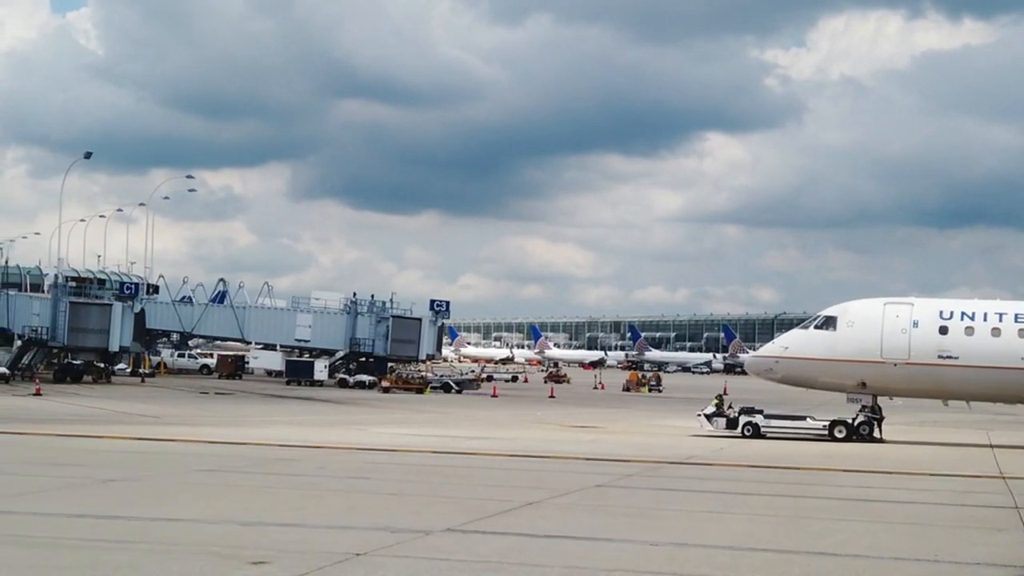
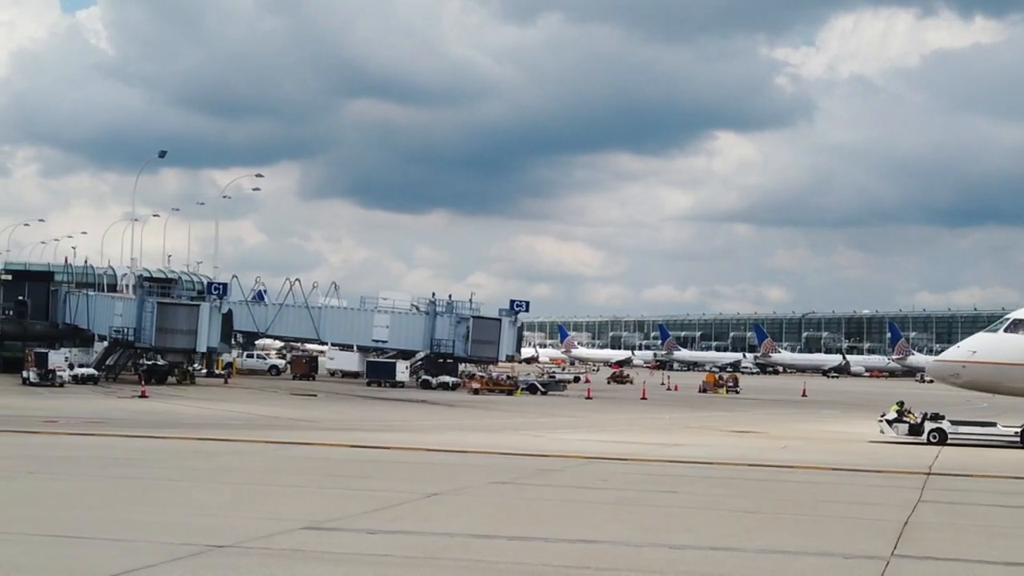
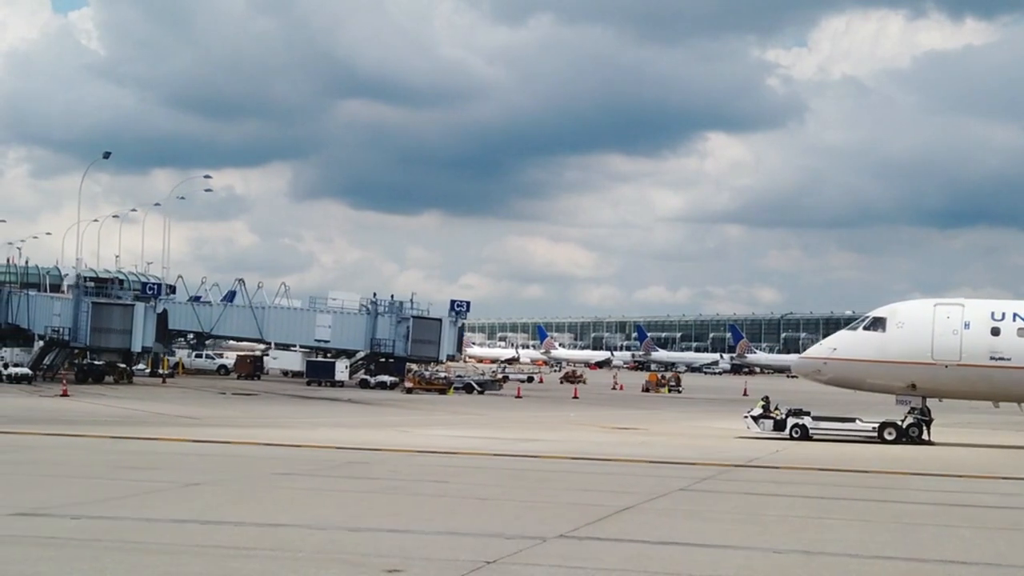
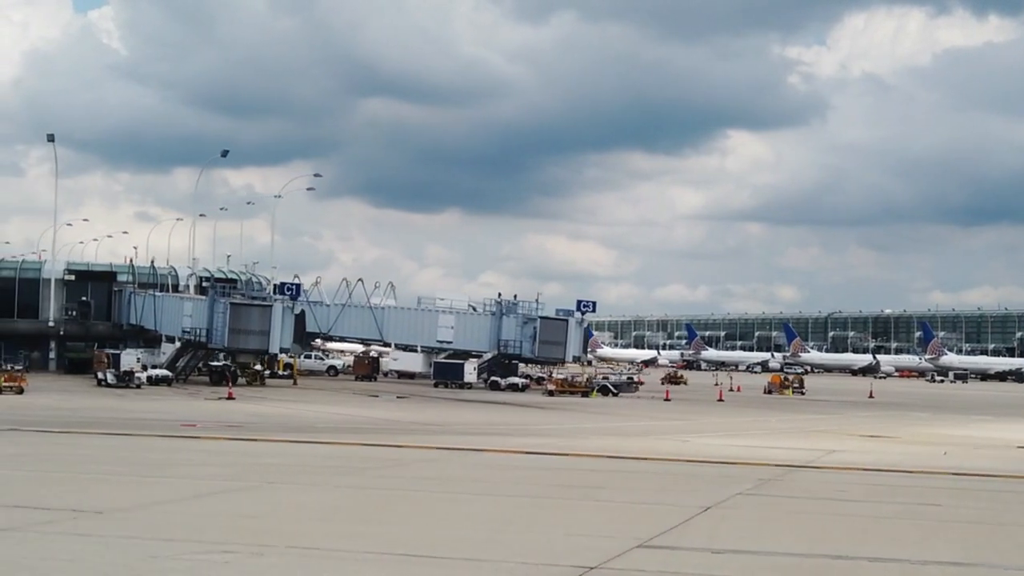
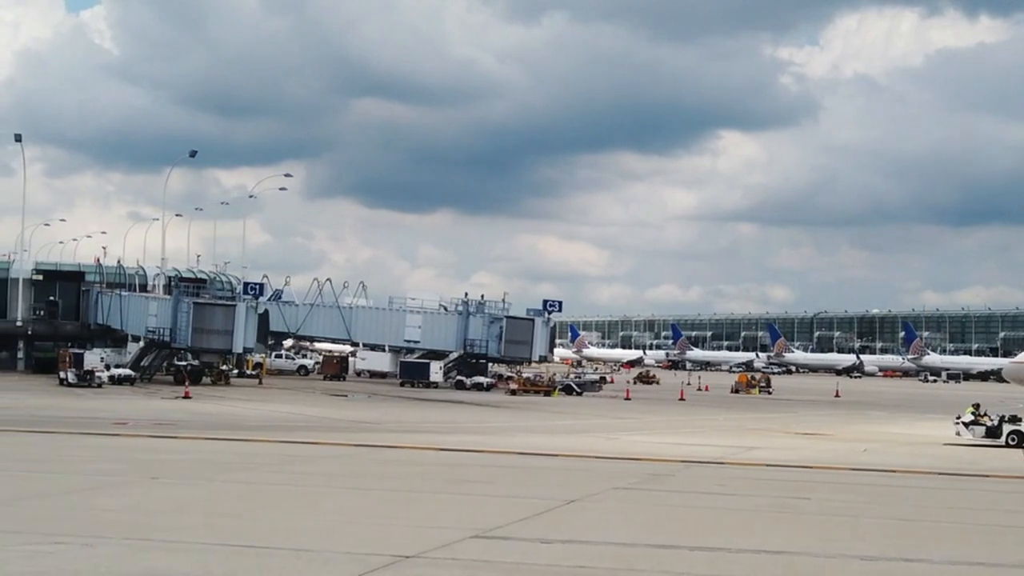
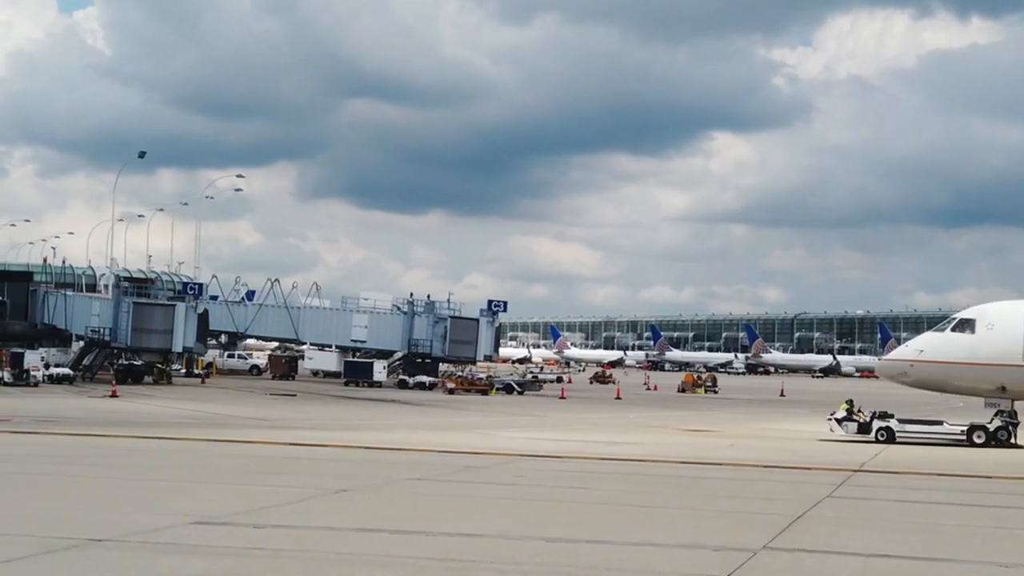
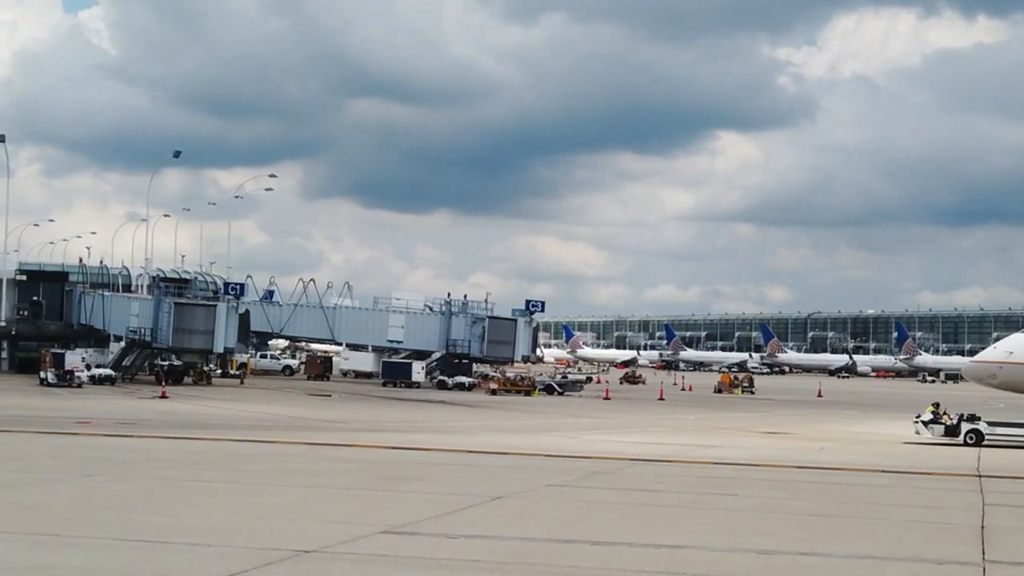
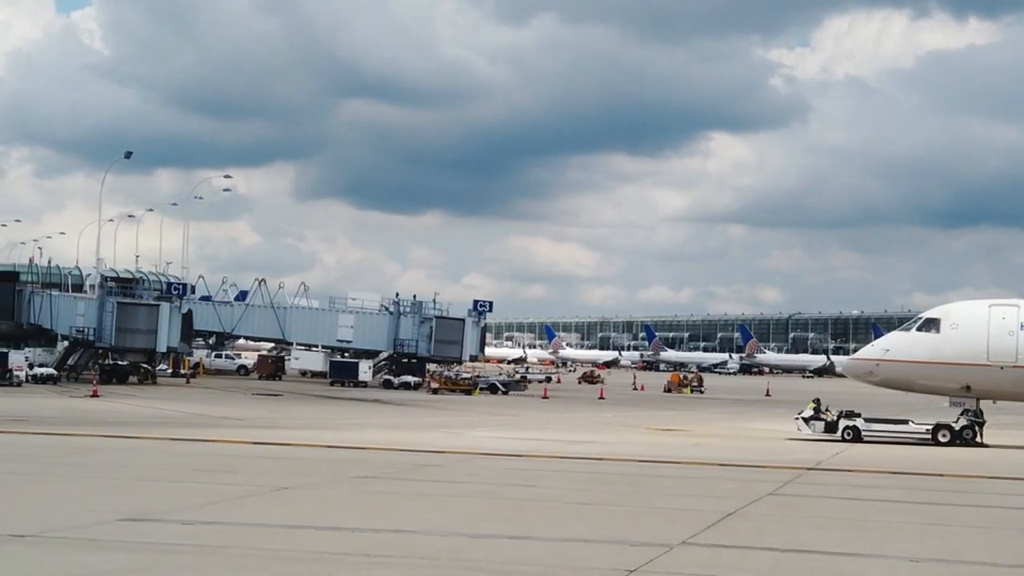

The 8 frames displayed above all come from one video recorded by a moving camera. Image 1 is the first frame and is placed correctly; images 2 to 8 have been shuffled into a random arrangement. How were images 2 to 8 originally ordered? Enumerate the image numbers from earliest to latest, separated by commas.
3, 8, 6, 2, 7, 5, 4
